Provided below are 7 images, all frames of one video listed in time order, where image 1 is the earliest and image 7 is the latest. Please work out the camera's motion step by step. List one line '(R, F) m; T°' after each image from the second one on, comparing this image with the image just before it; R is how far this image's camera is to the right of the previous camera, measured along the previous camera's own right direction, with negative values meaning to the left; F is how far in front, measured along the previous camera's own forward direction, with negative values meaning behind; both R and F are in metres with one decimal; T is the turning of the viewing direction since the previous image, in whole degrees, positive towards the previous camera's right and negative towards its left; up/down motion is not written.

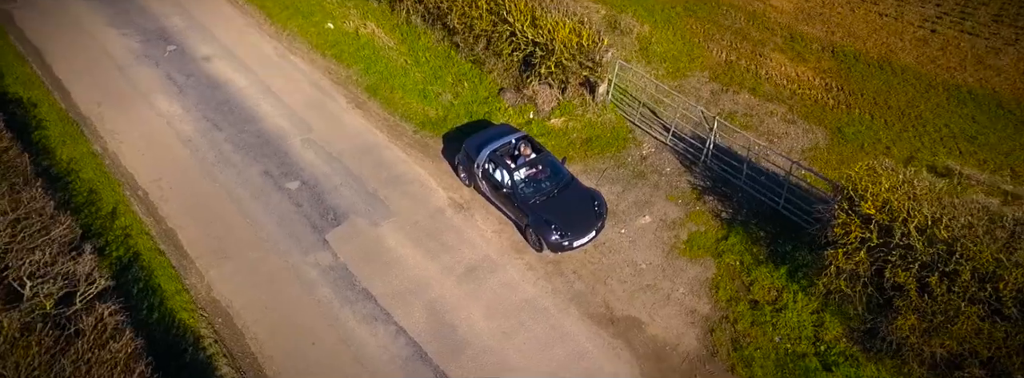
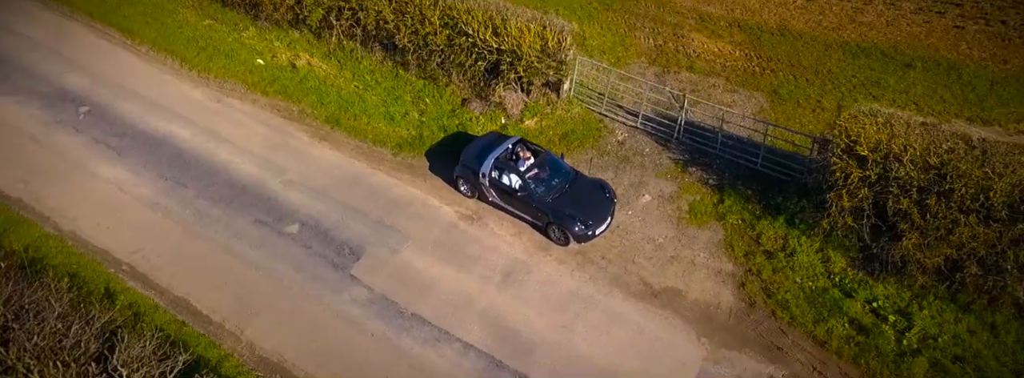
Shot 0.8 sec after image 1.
(-3.1, +0.1) m; +12°
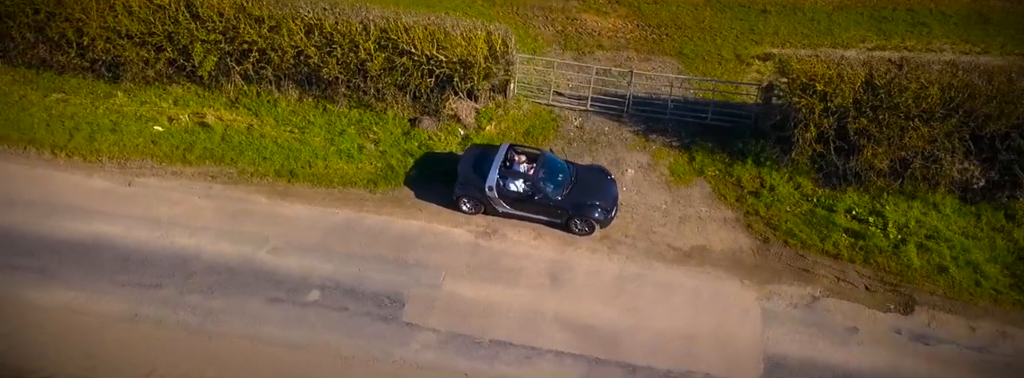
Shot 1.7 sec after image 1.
(-4.2, +0.7) m; +17°
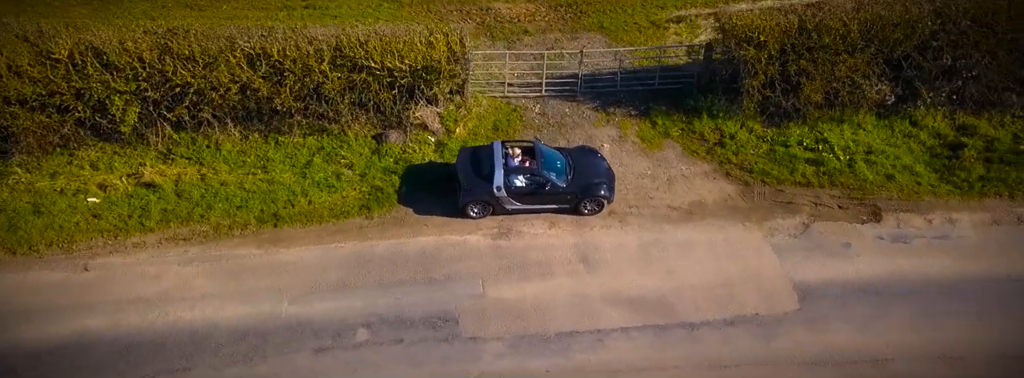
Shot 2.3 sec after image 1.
(-3.4, +0.4) m; +14°
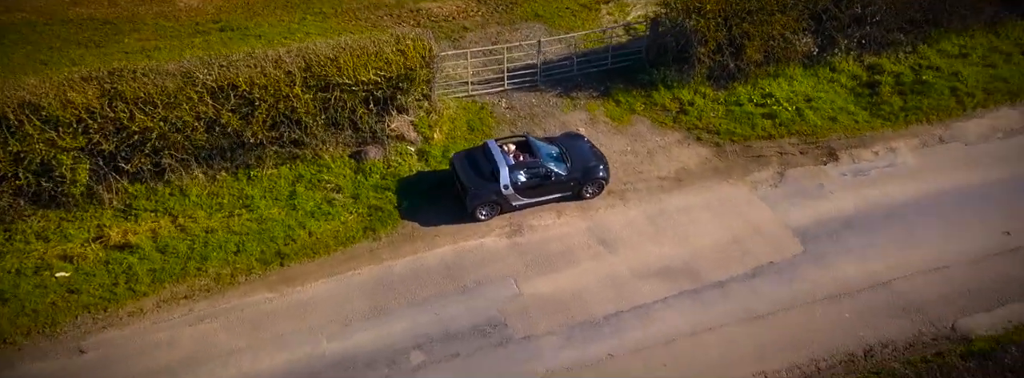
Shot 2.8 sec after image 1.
(-2.8, +0.2) m; +11°
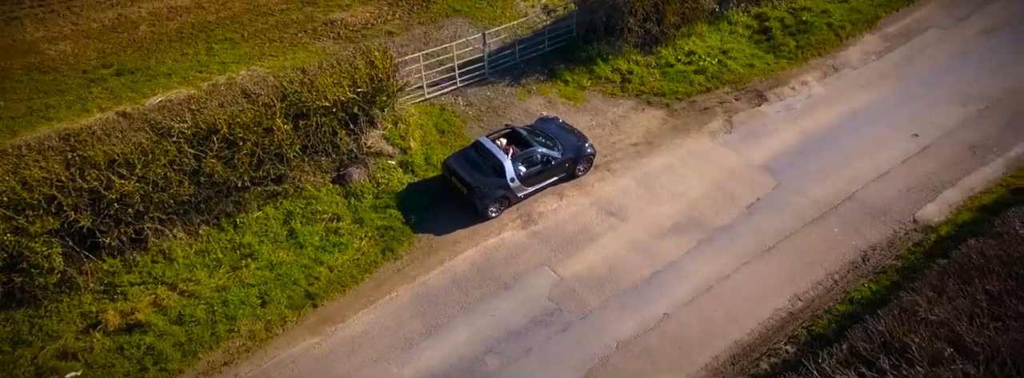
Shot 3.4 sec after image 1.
(-3.4, +0.1) m; +13°
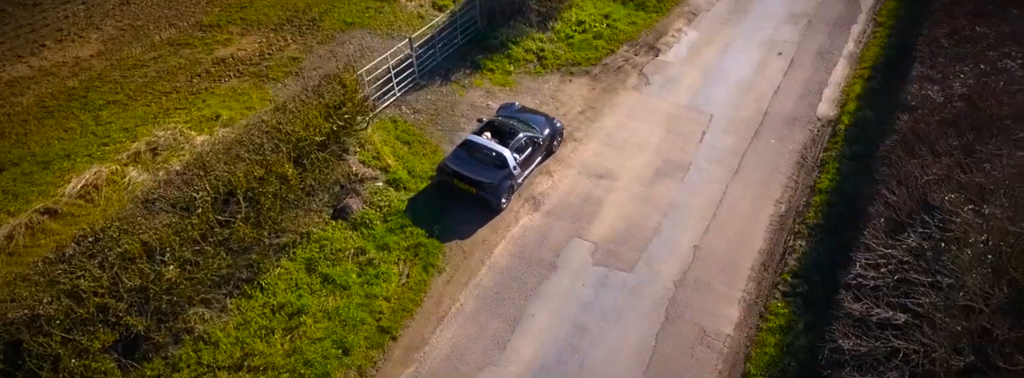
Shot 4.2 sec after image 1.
(-4.6, +0.1) m; +18°
